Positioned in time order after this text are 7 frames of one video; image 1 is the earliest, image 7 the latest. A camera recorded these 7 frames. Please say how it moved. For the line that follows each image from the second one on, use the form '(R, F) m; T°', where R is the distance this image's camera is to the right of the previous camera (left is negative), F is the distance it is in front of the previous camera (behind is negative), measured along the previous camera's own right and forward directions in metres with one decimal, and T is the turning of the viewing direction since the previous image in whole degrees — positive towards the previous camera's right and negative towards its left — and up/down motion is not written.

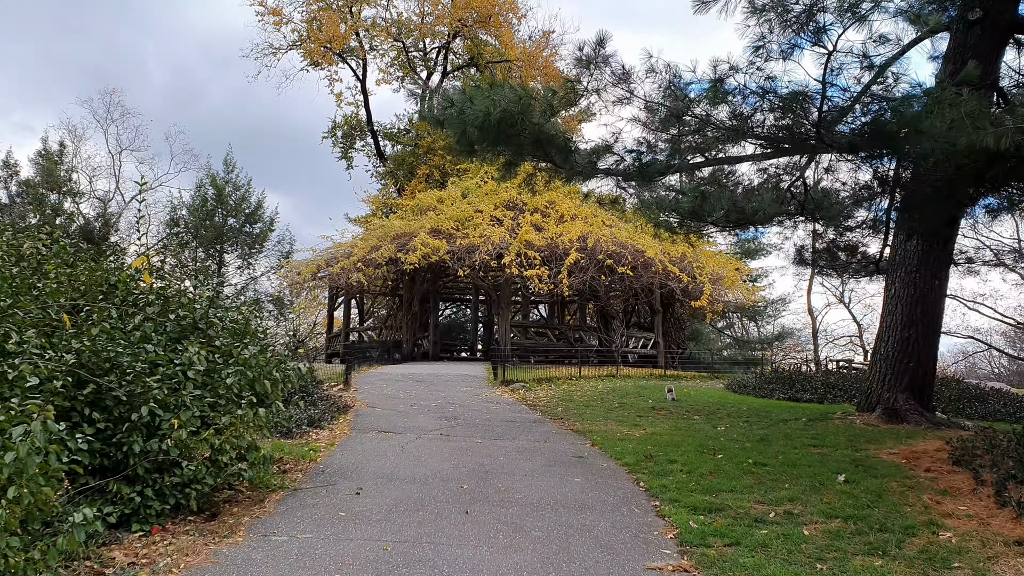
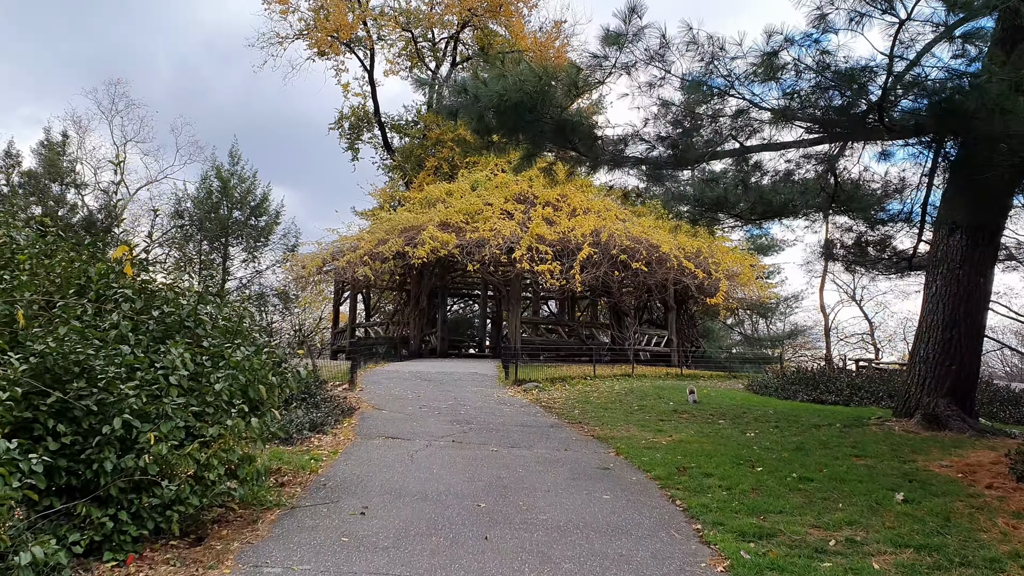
(-0.1, +0.5) m; -1°
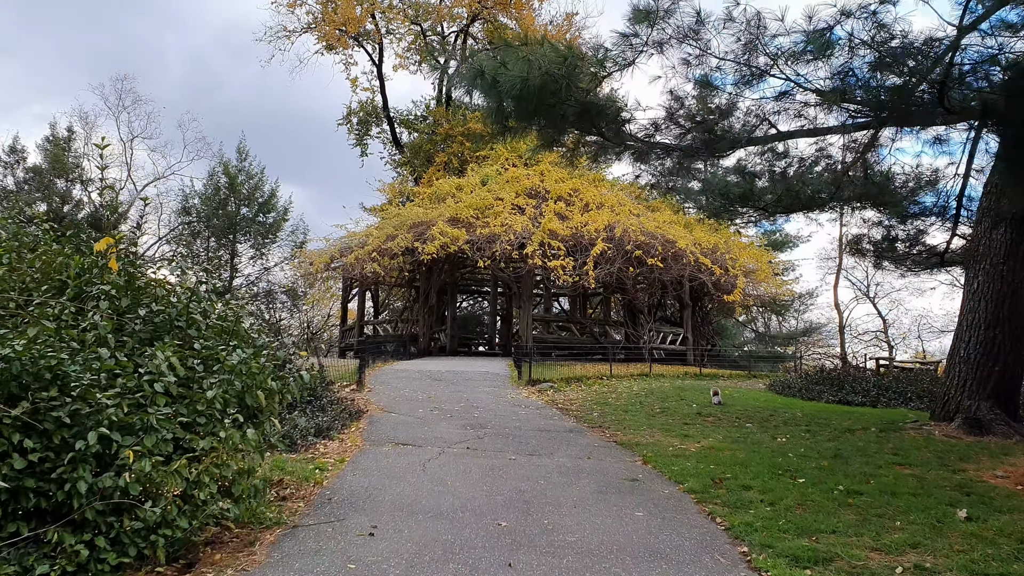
(-0.1, +0.4) m; -1°
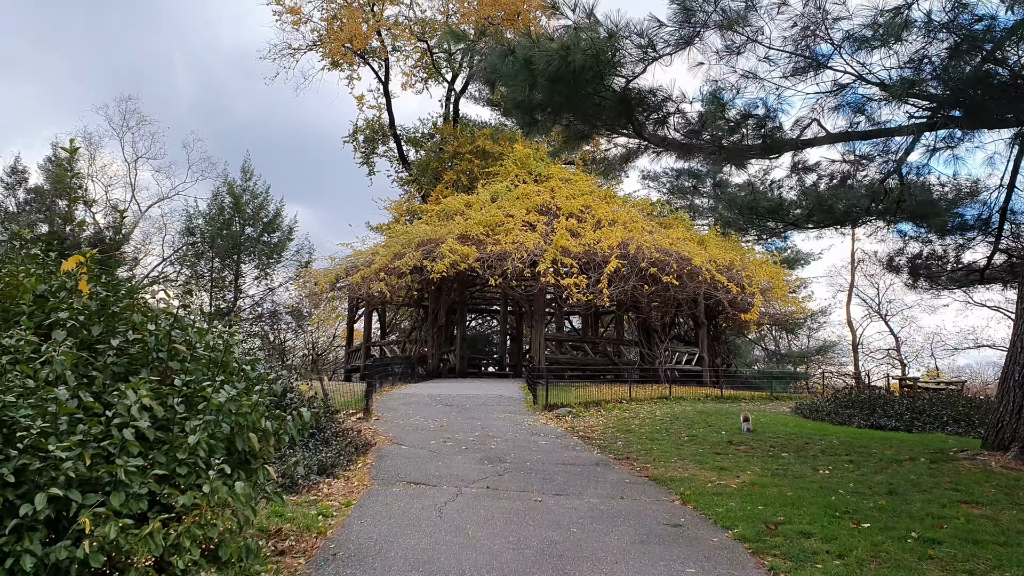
(-0.2, +0.5) m; 0°
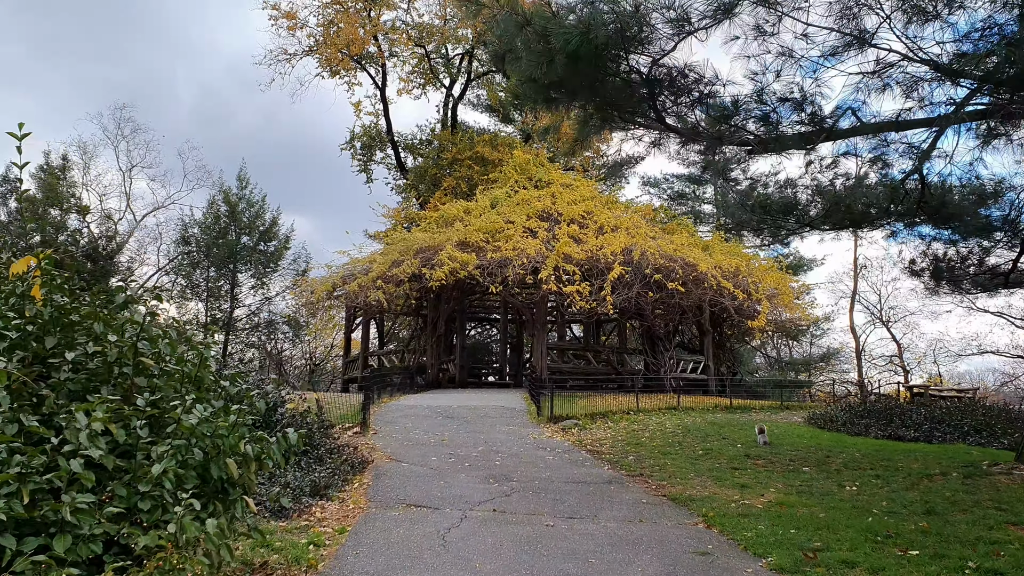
(-0.1, +0.4) m; 0°
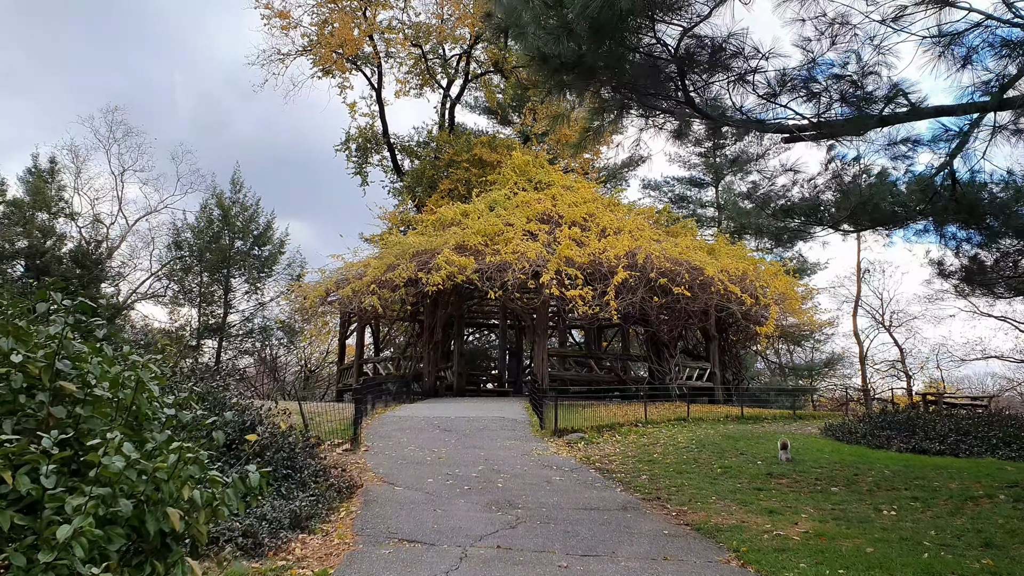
(-0.1, +0.6) m; 0°
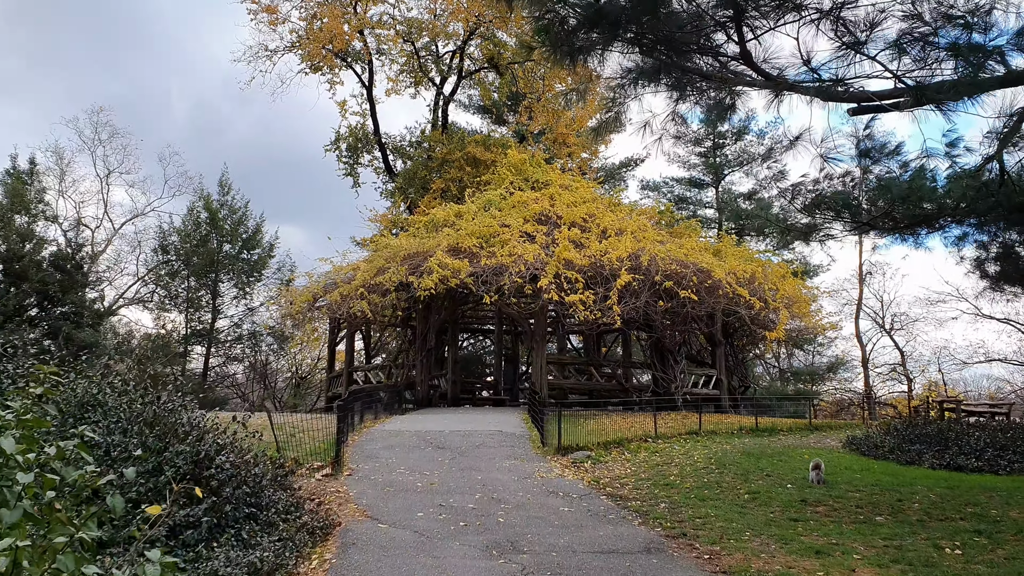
(-0.1, +0.8) m; 0°
